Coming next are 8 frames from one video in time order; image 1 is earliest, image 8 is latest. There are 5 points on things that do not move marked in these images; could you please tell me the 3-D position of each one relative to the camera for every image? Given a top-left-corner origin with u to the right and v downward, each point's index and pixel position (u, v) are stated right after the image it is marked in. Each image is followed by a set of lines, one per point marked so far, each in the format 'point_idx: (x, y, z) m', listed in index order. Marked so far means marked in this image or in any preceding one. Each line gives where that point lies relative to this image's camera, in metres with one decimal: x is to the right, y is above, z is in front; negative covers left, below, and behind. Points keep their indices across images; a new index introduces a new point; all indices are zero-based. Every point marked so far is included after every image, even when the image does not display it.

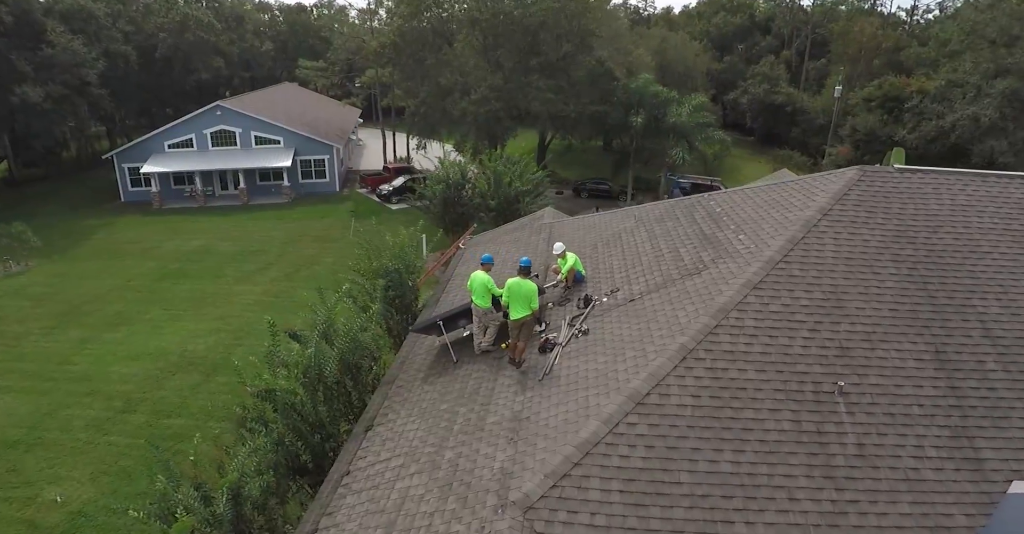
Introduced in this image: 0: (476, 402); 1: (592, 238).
0: (-0.5, -2.0, +9.0) m
1: (+1.9, +0.6, +14.4) m
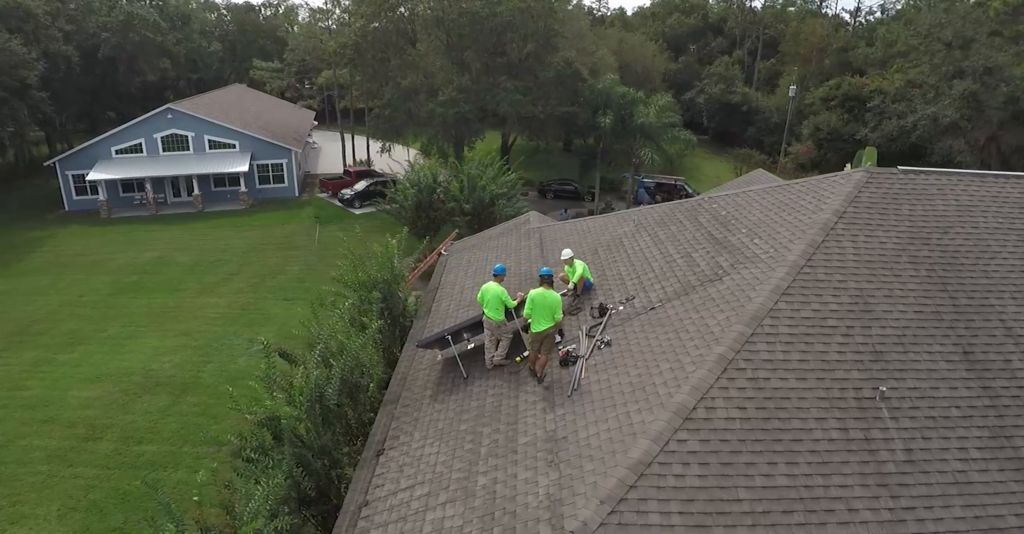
0: (-0.2, -2.2, +8.6) m
1: (+1.8, +0.5, +14.2) m
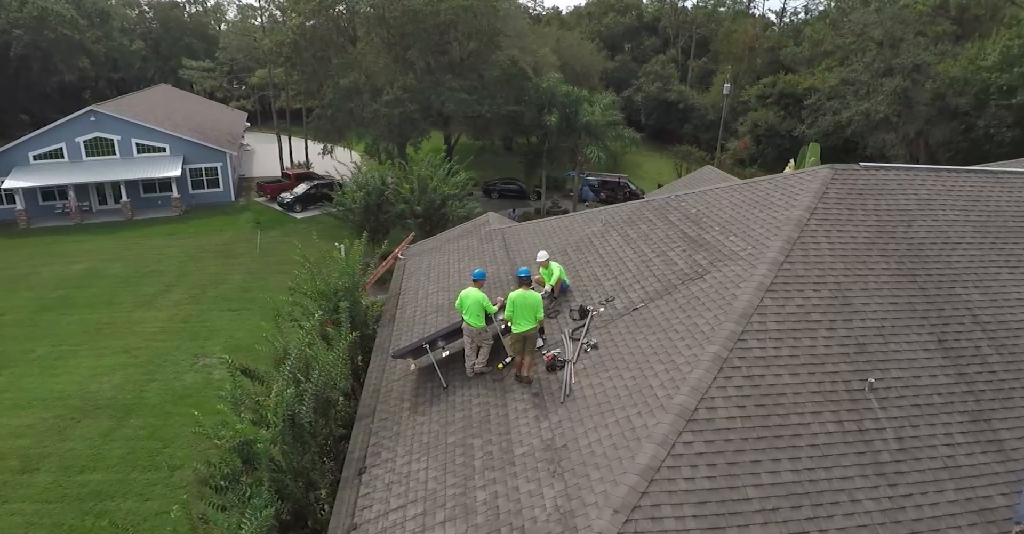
0: (-0.3, -2.3, +8.4) m
1: (+1.0, +0.5, +14.1) m
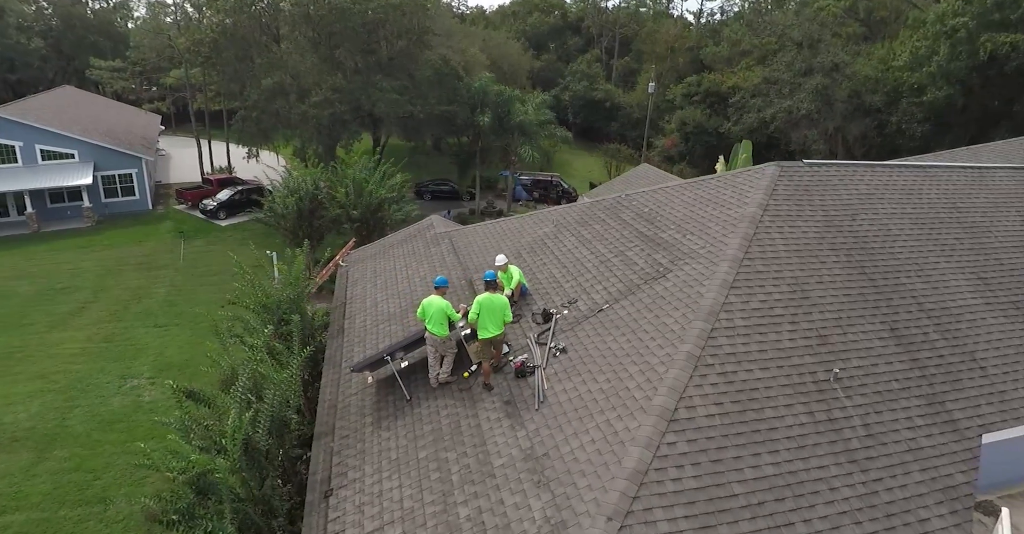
0: (-0.6, -2.4, +8.2) m
1: (-0.1, +0.4, +14.0) m
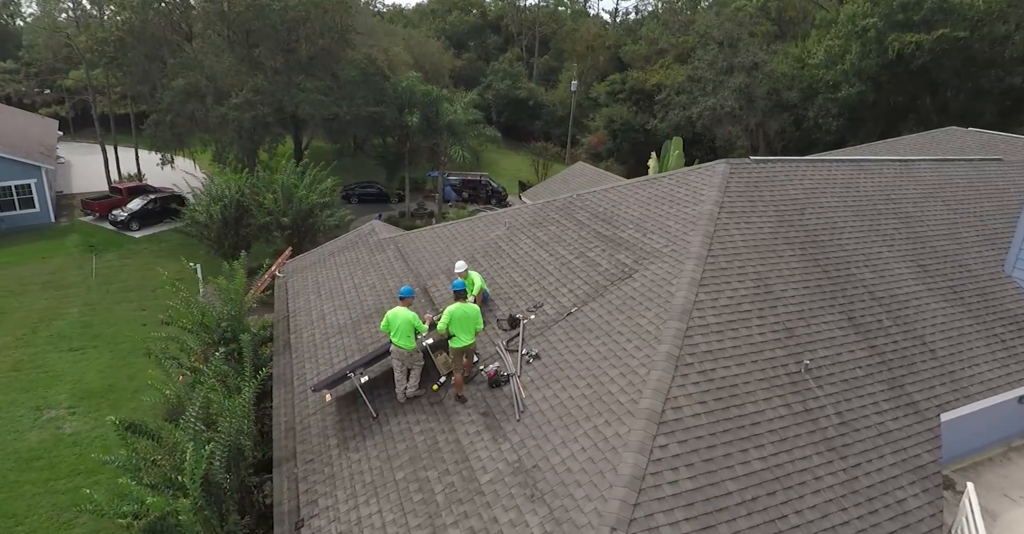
0: (-0.8, -2.5, +7.8) m
1: (-1.1, +0.3, +13.7) m
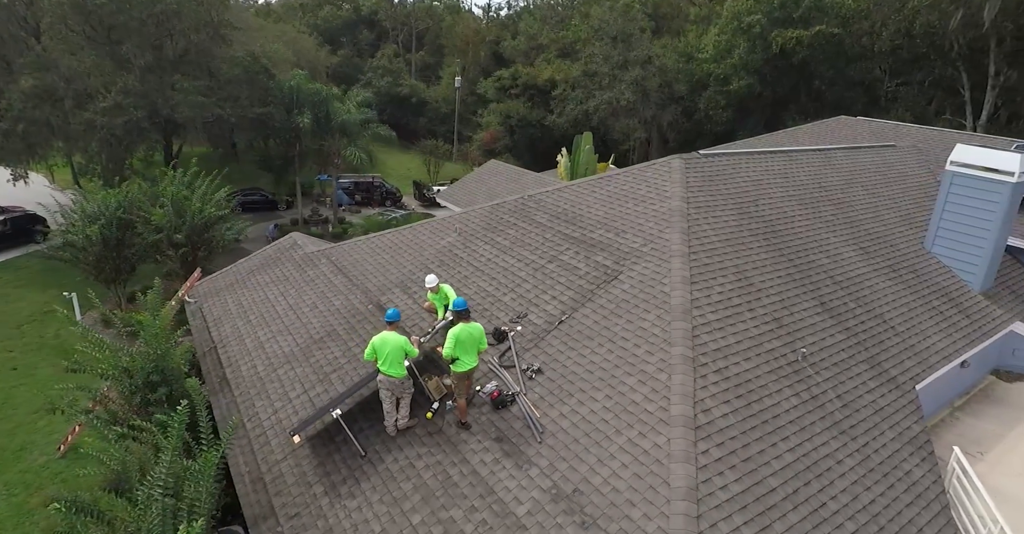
0: (-0.5, -2.7, +7.3) m
1: (-2.1, +0.1, +12.9) m
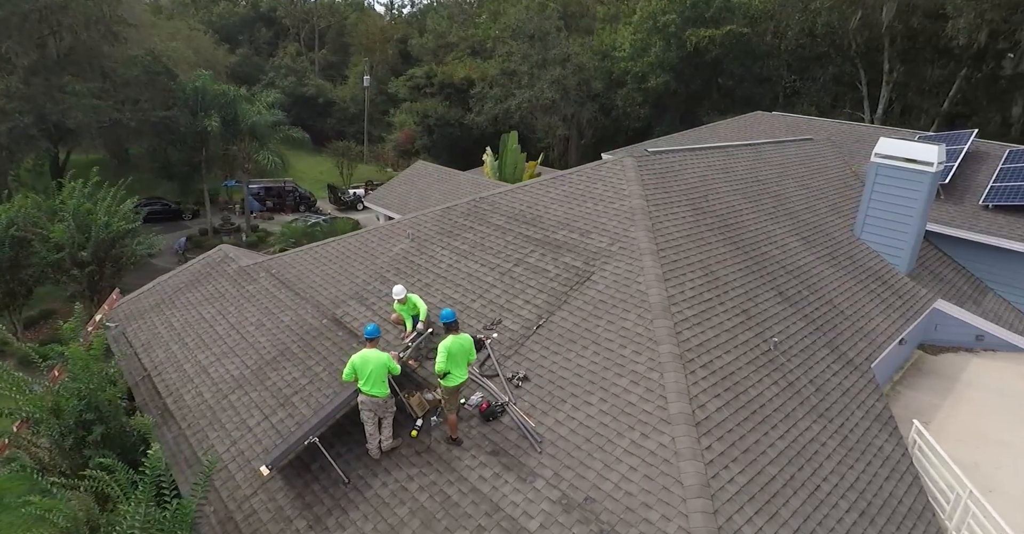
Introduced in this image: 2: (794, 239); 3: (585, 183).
0: (-0.5, -2.9, +7.0) m
1: (-2.9, -0.1, +12.4) m
2: (+5.5, +0.6, +11.9) m
3: (+1.5, +1.7, +12.0) m
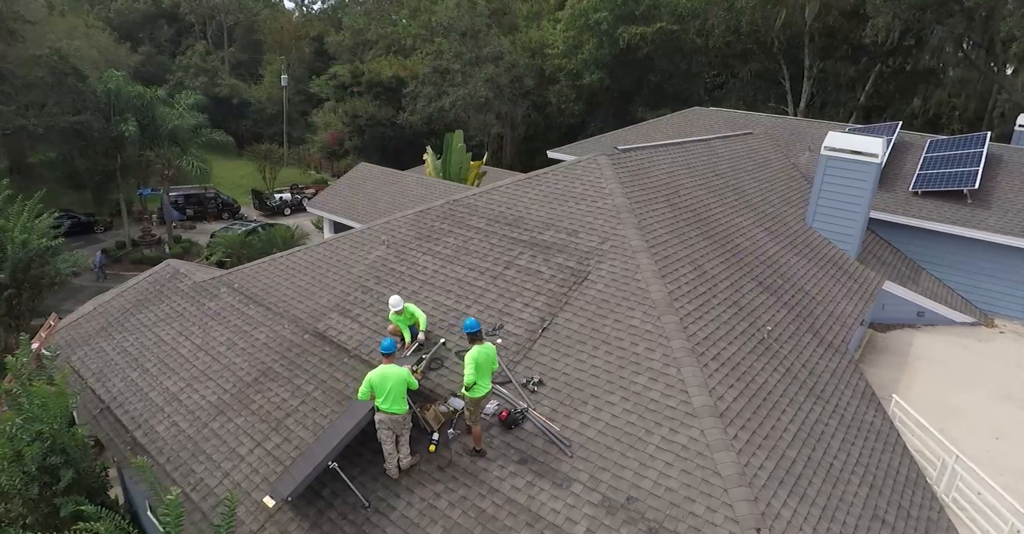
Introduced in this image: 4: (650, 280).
0: (0.0, -3.0, +7.0) m
1: (-3.3, -0.4, +11.9) m
2: (+5.2, +0.8, +12.6) m
3: (+1.1, +1.7, +12.1) m
4: (+2.1, -0.2, +9.2) m
